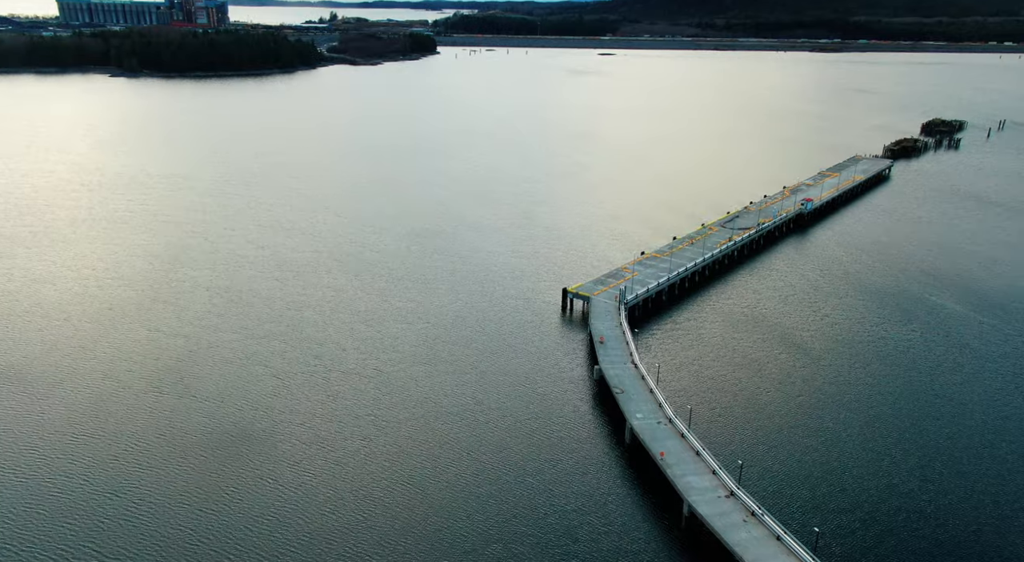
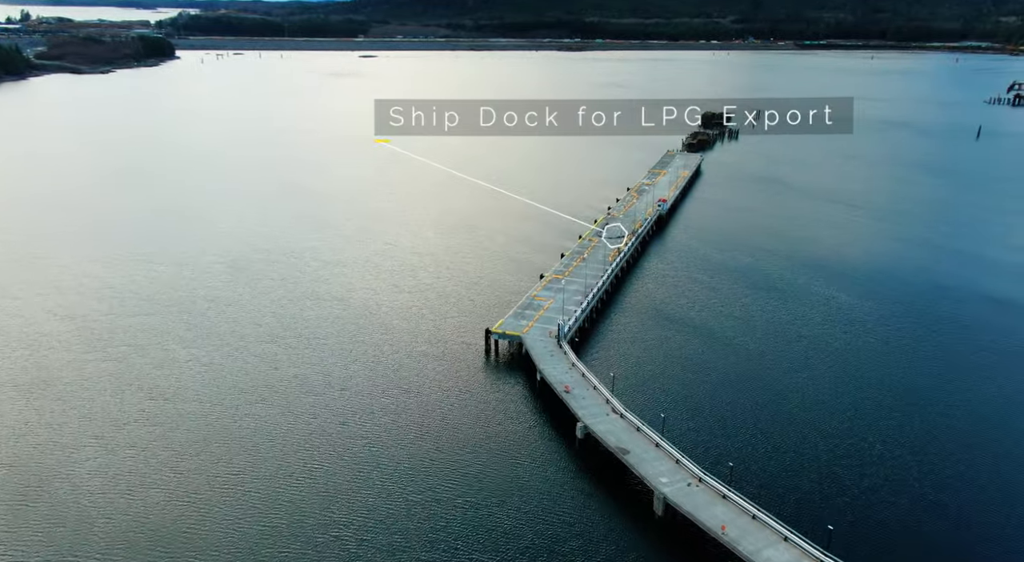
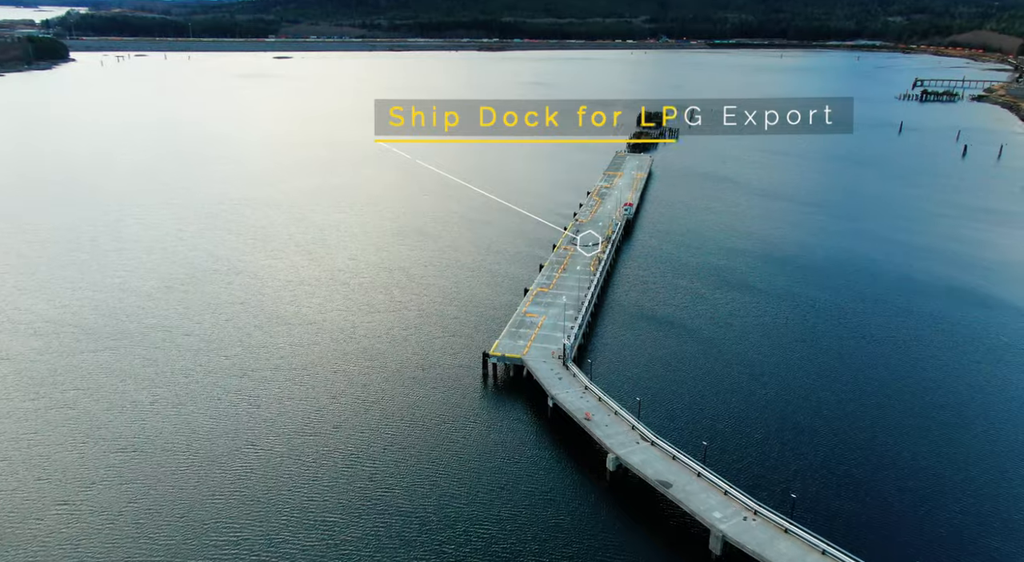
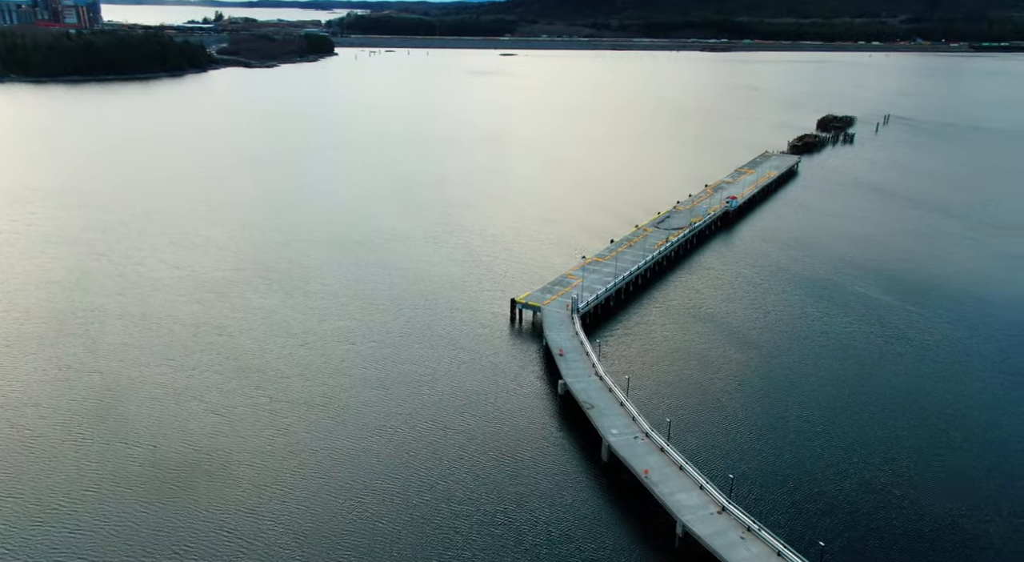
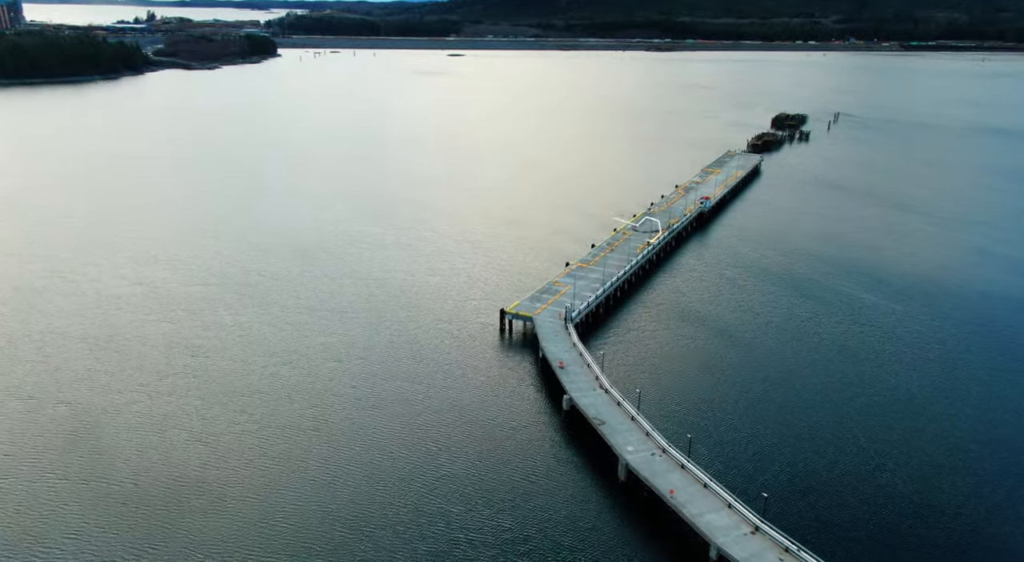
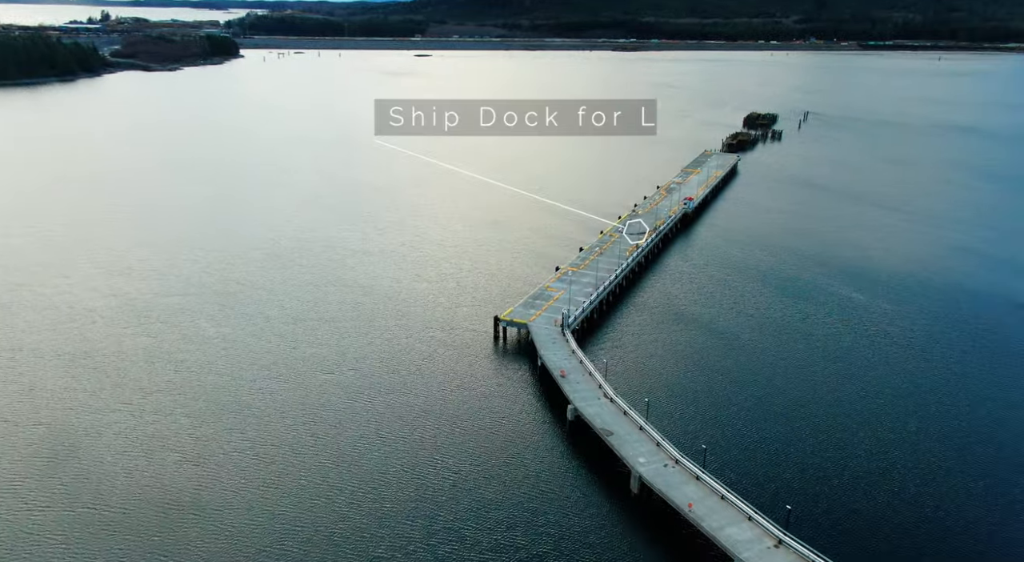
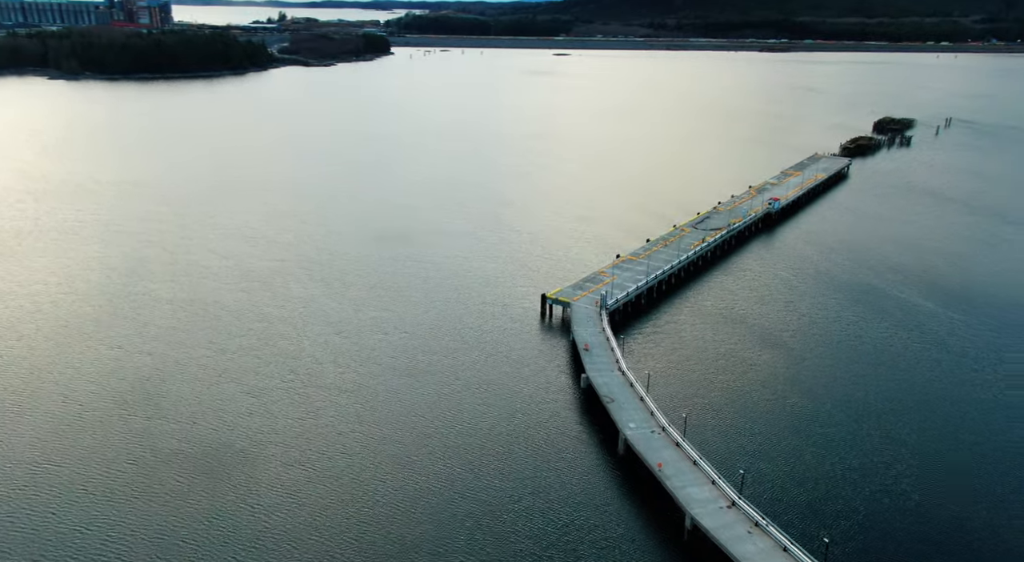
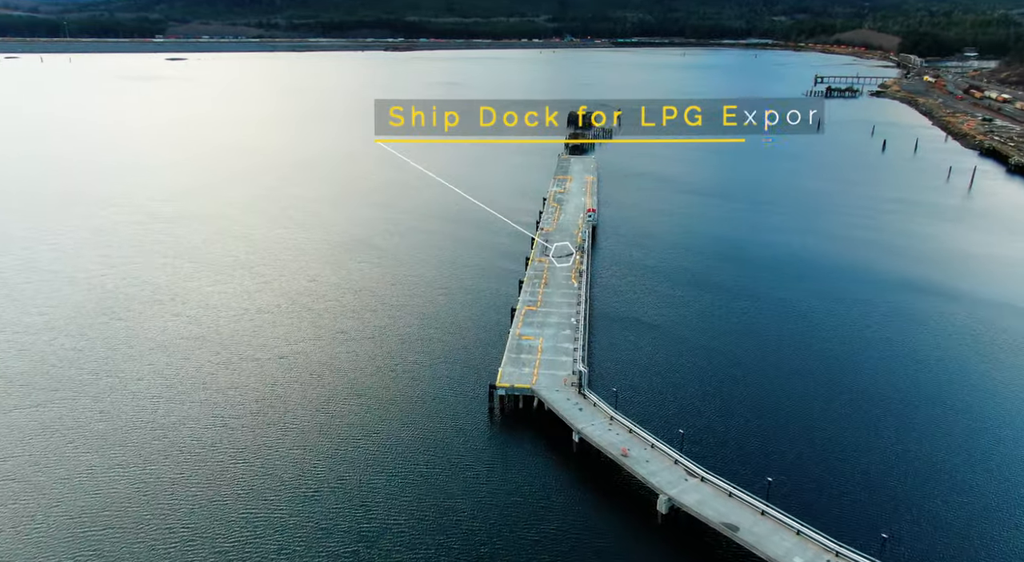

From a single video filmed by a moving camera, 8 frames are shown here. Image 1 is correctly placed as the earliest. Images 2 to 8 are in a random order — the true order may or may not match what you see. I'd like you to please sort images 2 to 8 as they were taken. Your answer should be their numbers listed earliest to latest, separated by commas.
7, 4, 5, 6, 2, 3, 8
